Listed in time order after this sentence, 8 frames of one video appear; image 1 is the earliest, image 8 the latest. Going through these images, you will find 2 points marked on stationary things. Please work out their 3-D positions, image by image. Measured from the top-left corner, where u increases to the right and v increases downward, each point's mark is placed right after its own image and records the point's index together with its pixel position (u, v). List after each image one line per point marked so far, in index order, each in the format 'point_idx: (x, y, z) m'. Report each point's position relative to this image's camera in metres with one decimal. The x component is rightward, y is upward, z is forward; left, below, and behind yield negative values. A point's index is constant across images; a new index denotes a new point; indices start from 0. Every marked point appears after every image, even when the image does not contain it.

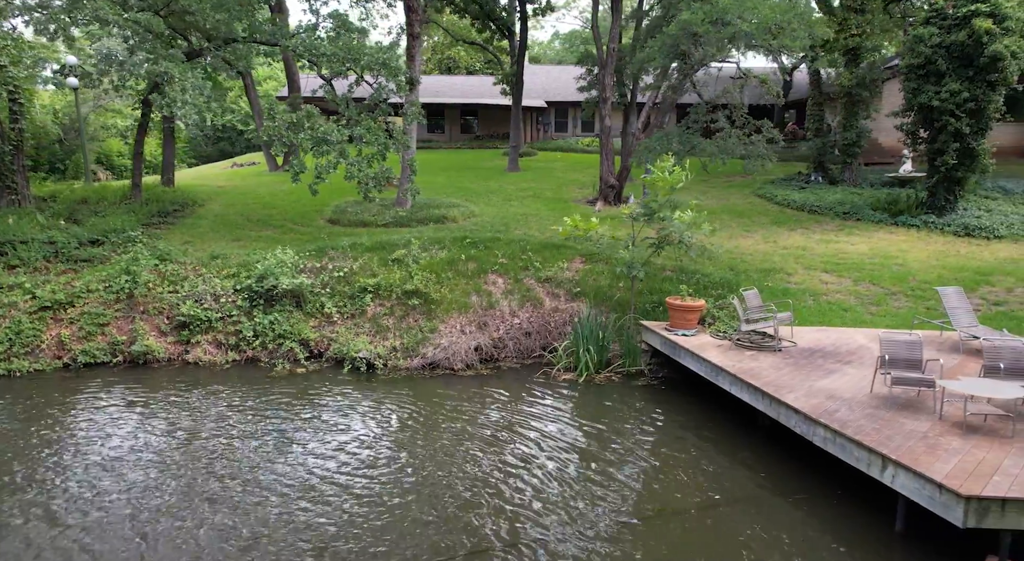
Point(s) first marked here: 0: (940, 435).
0: (+4.1, -1.5, +6.5) m
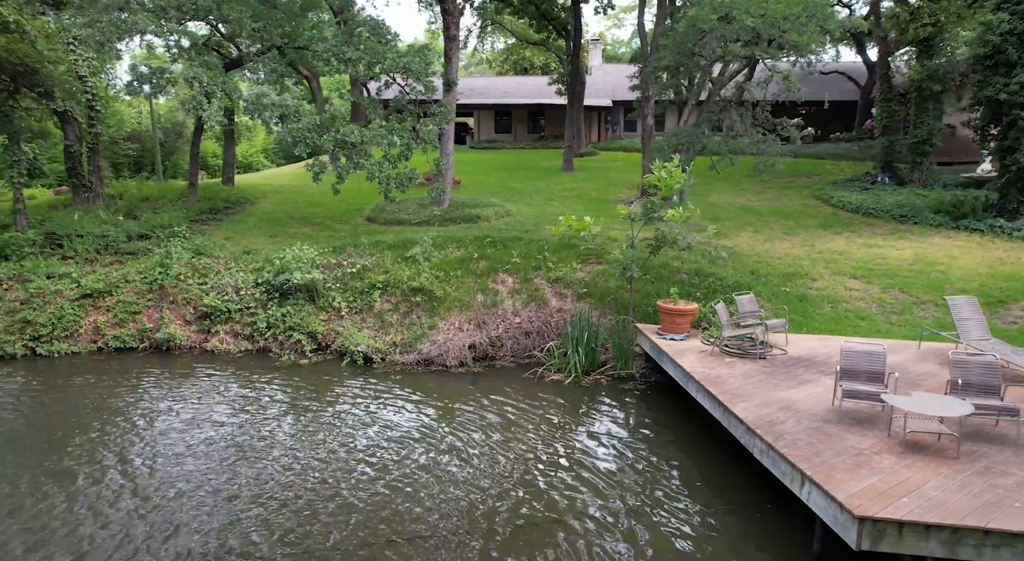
0: (+3.3, -1.6, +6.1) m
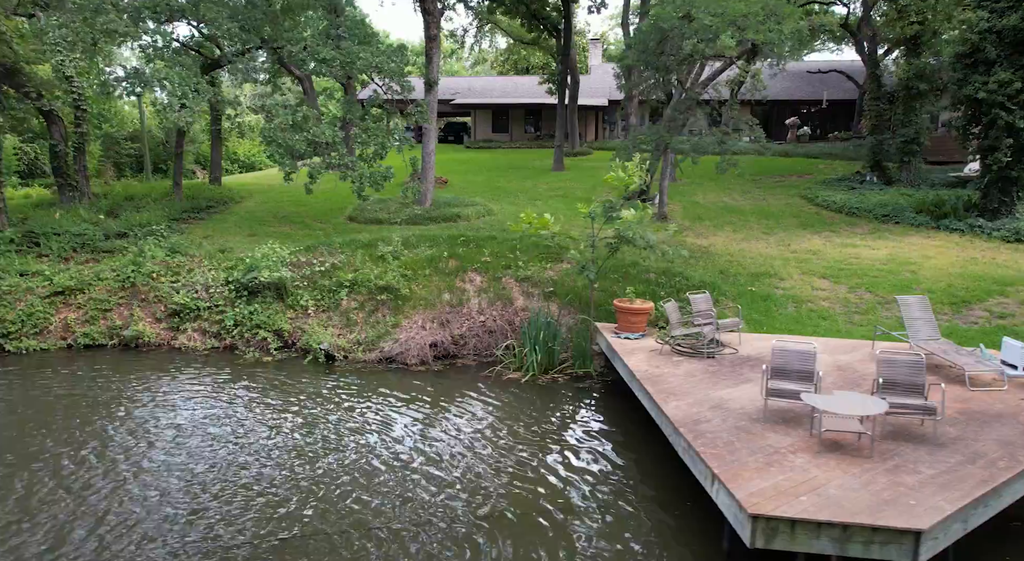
0: (+2.5, -1.5, +6.1) m
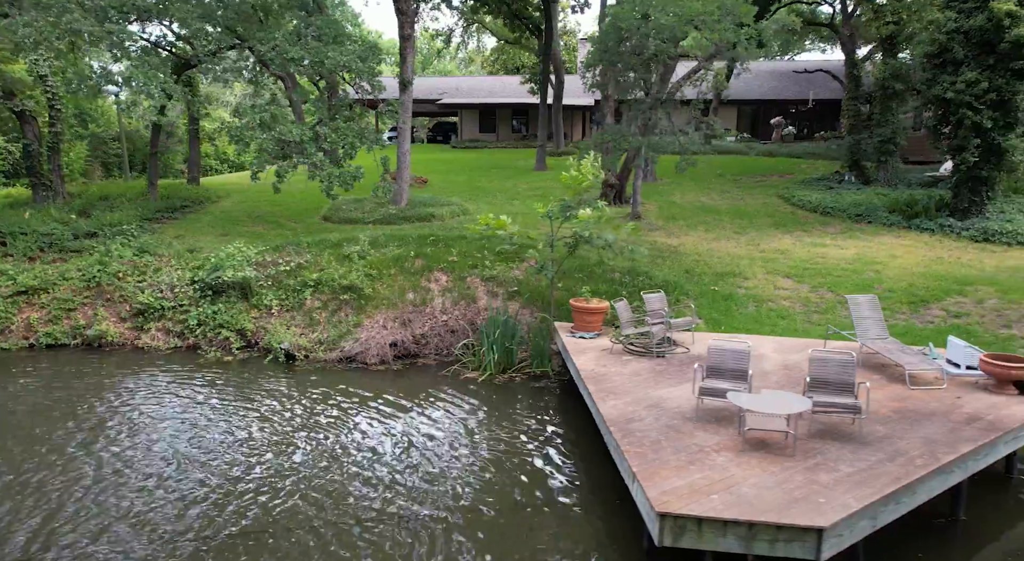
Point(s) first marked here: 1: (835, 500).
0: (+1.8, -1.5, +6.1) m
1: (+2.4, -1.7, +5.1) m
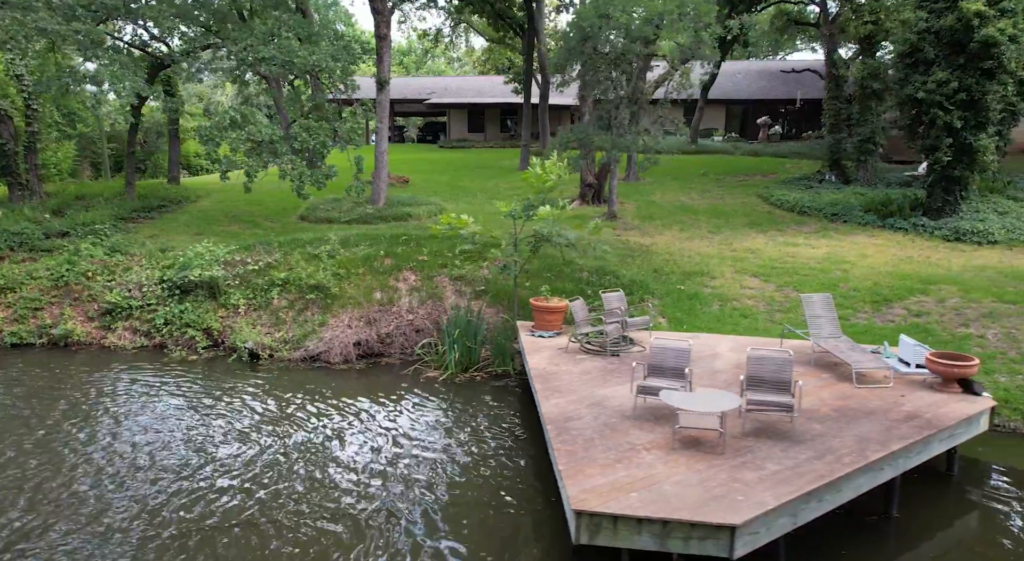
0: (+1.2, -1.5, +6.1) m
1: (+1.8, -1.7, +5.1) m
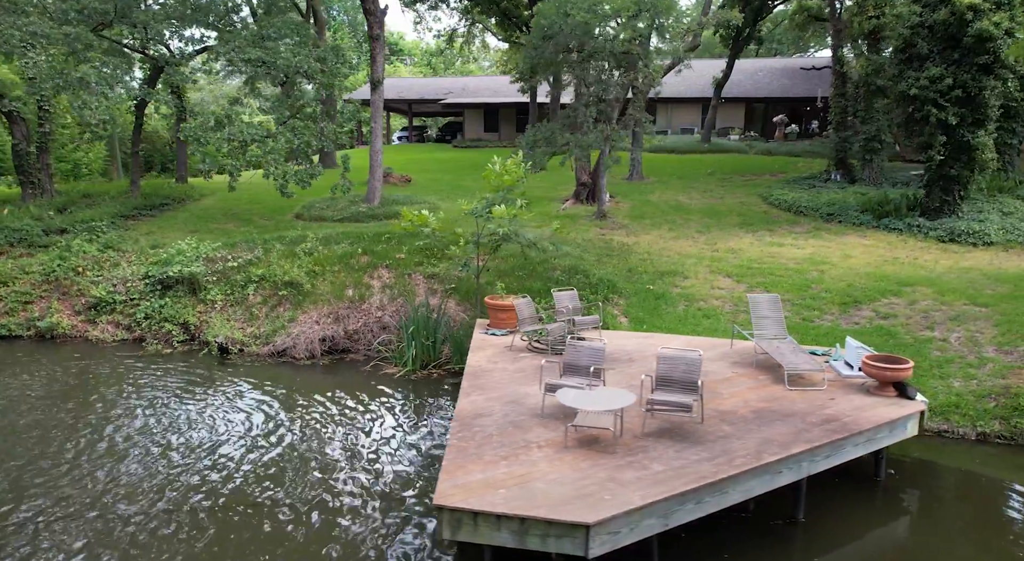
0: (+0.3, -1.5, +6.1) m
1: (+0.8, -1.6, +5.1) m
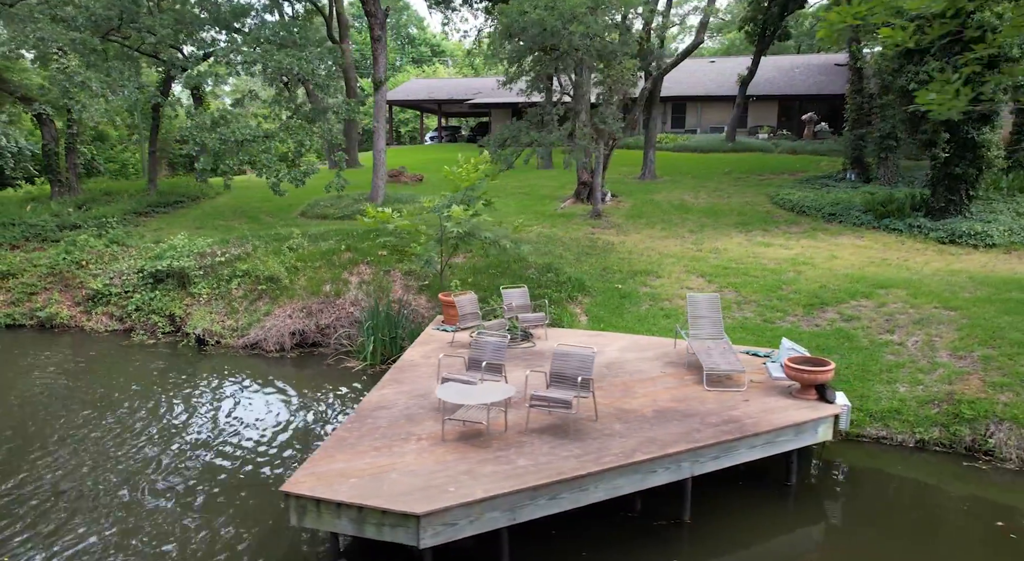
0: (-0.8, -1.4, +6.2) m
1: (-0.4, -1.6, +5.1) m
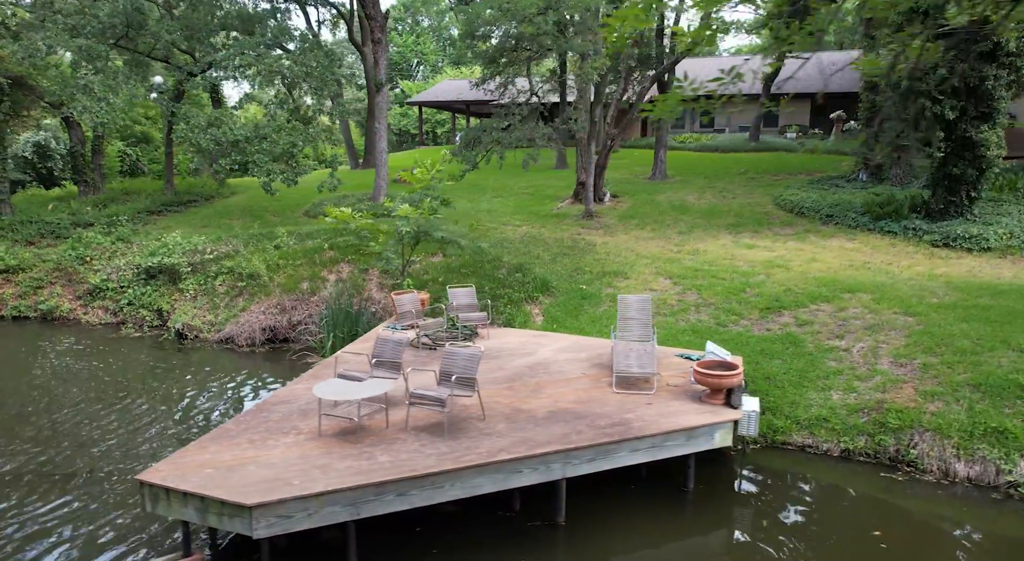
0: (-2.0, -1.4, +6.3) m
1: (-1.6, -1.6, +5.2) m
